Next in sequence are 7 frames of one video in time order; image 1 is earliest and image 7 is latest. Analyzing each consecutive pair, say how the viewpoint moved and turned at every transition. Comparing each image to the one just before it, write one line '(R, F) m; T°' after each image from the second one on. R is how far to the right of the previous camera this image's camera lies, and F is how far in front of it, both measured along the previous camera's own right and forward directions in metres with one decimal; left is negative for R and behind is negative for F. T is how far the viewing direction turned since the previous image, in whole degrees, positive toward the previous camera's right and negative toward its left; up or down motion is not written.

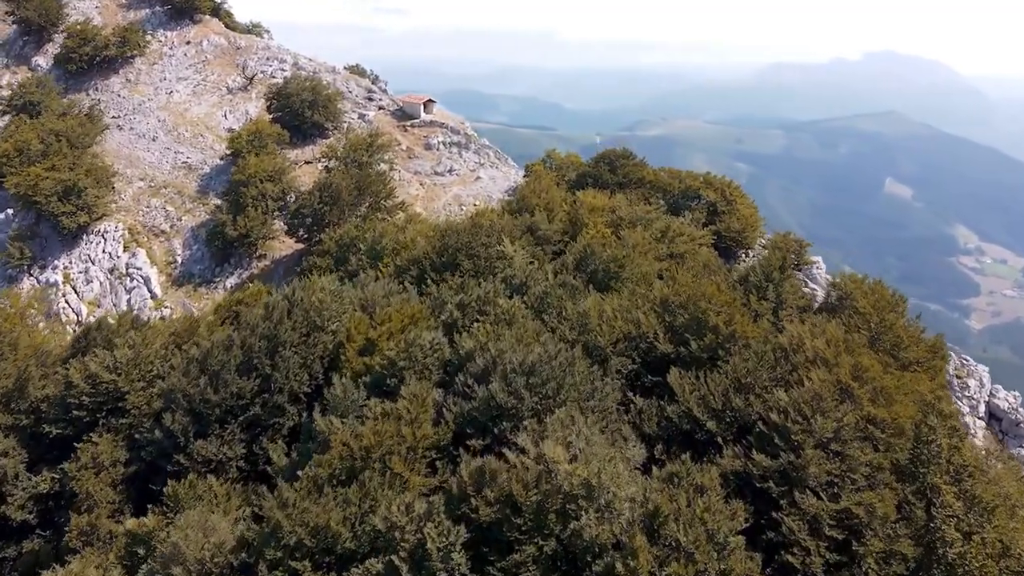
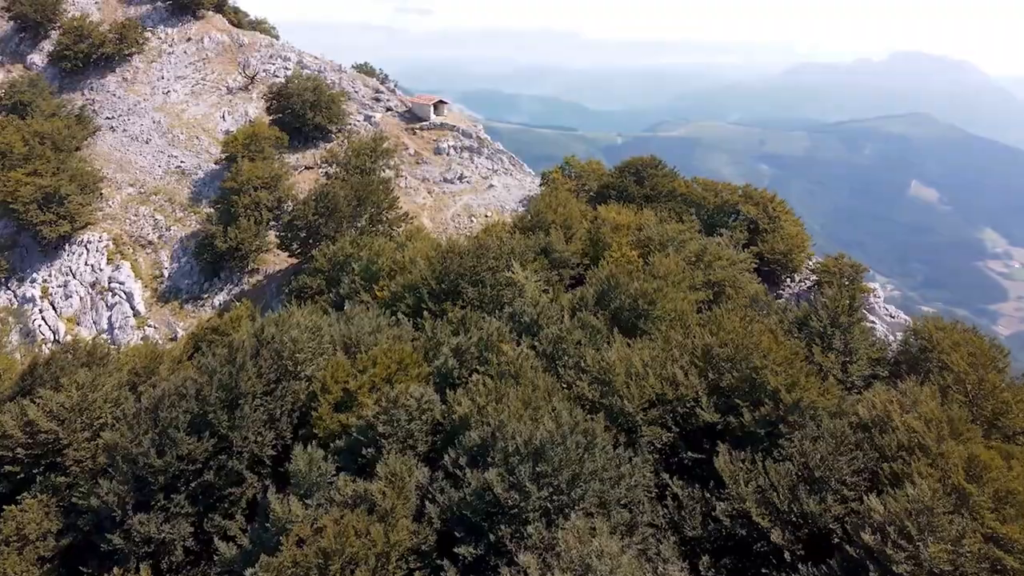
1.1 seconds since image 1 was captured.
(+0.3, +4.7) m; -1°
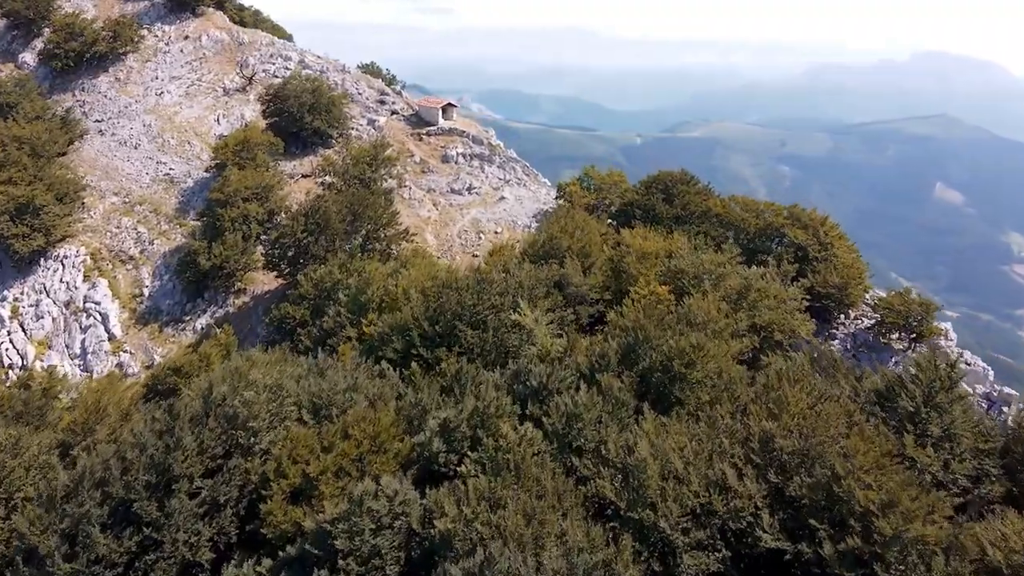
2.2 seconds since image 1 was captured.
(+0.3, +4.7) m; -1°
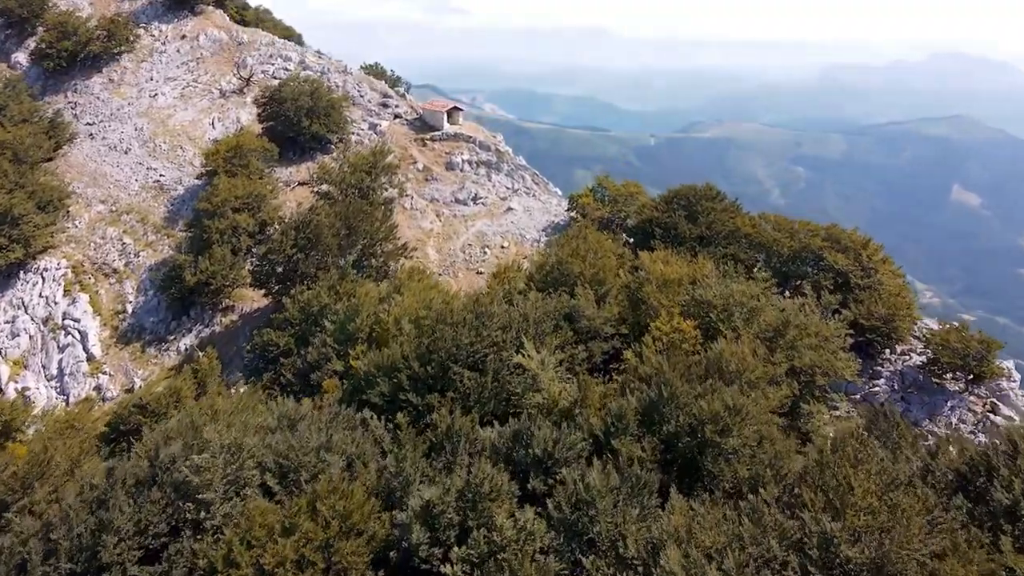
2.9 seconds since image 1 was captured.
(+0.2, +3.2) m; -1°
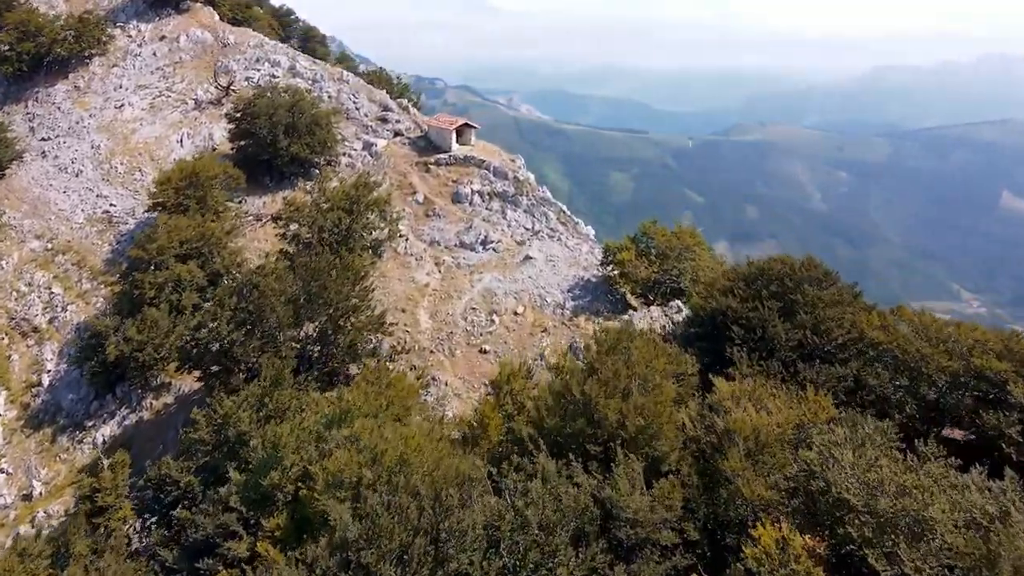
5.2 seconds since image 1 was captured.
(+0.7, +9.9) m; -2°
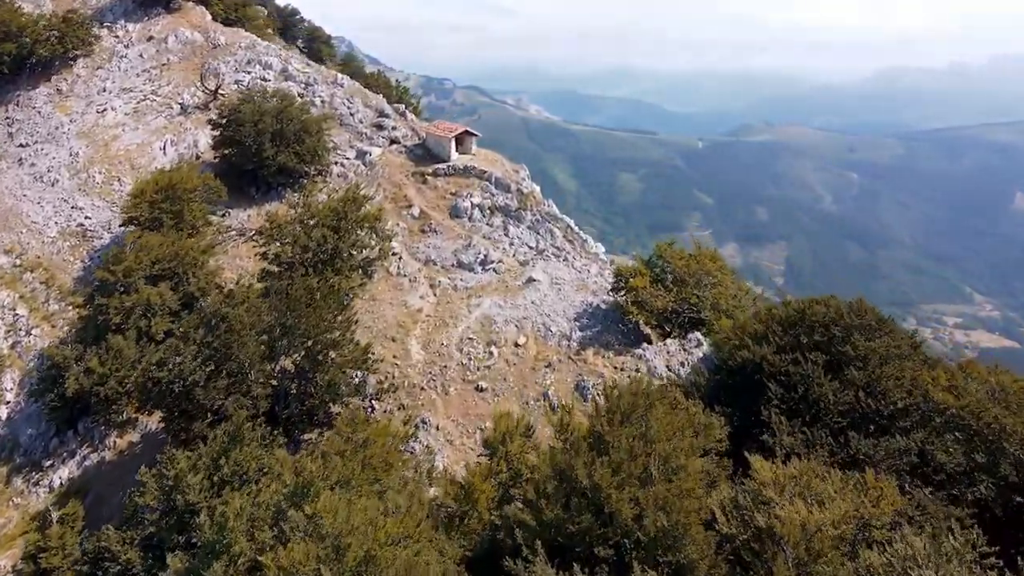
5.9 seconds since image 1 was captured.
(+0.3, +3.1) m; -1°
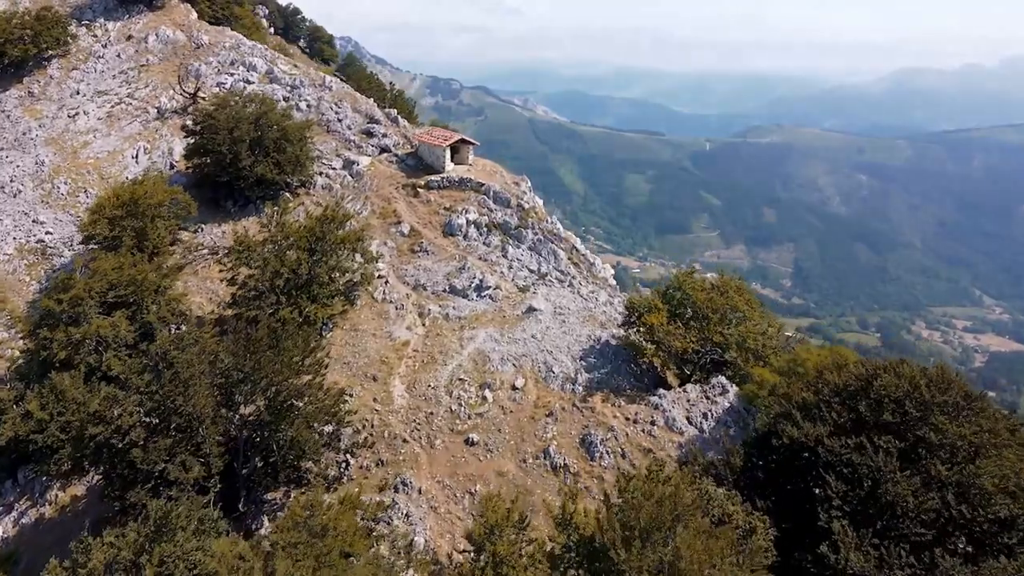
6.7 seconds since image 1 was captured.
(+0.3, +3.6) m; 0°
